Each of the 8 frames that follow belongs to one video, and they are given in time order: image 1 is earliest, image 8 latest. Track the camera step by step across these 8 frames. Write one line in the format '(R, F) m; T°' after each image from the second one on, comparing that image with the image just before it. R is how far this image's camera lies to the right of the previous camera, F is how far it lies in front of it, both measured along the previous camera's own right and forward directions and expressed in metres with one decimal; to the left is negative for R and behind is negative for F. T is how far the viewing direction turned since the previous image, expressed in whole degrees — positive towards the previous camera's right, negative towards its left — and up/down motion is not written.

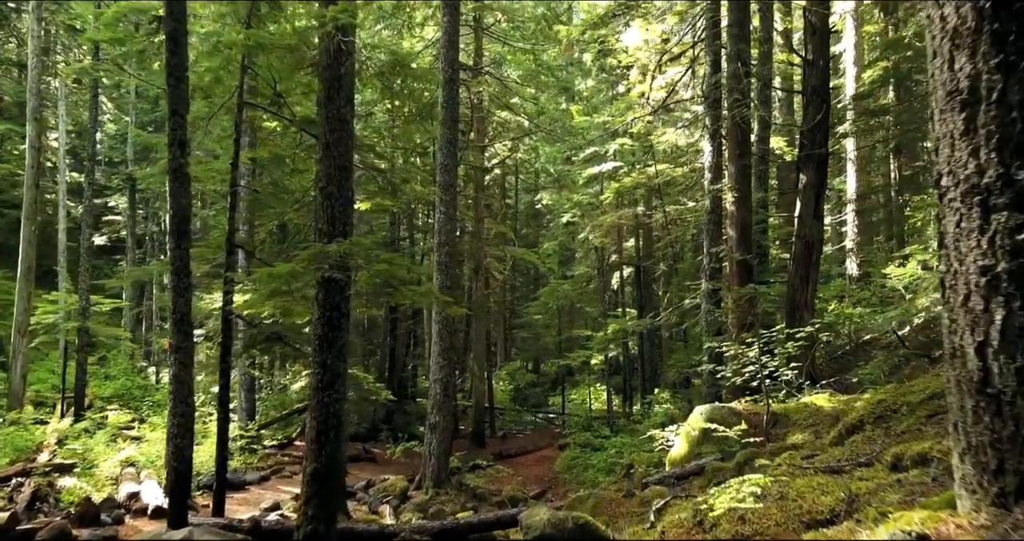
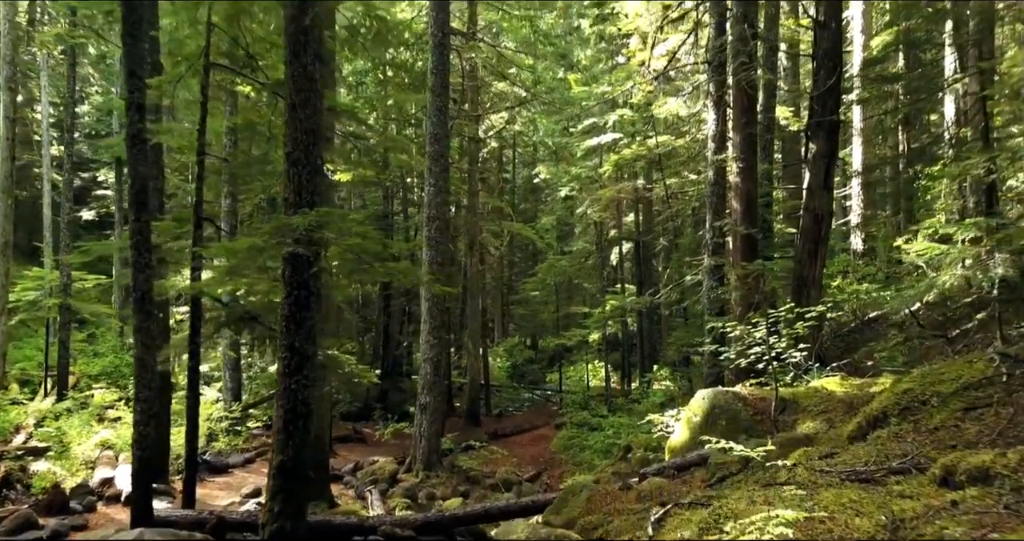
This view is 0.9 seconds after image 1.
(+0.1, +0.6) m; 0°
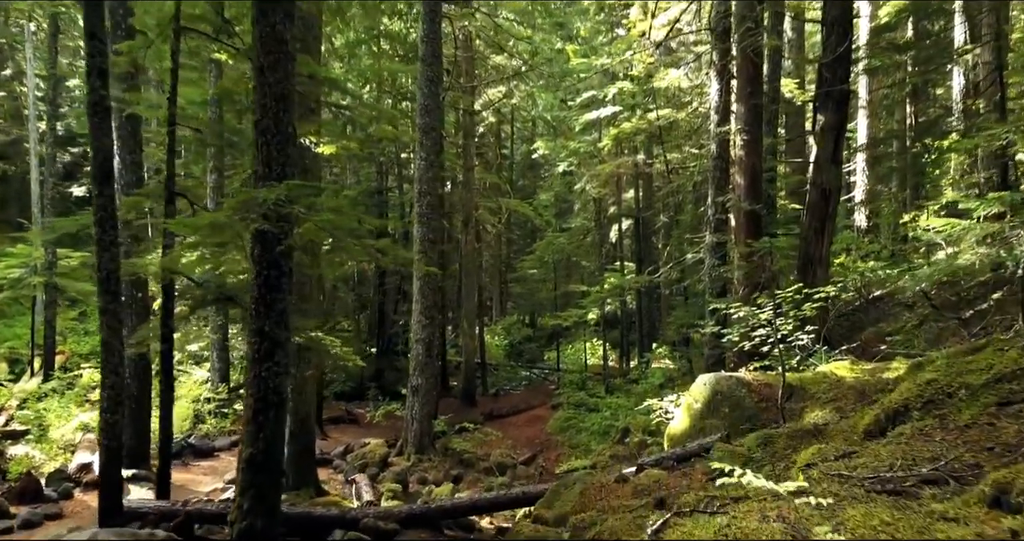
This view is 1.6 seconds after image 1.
(+0.1, +0.4) m; 0°
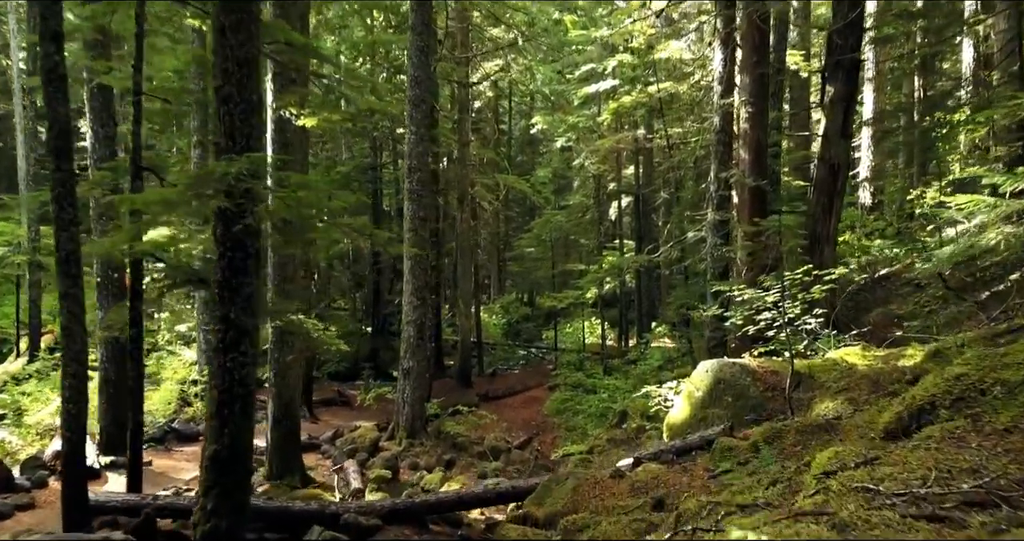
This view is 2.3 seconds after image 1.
(+0.1, +0.4) m; 0°
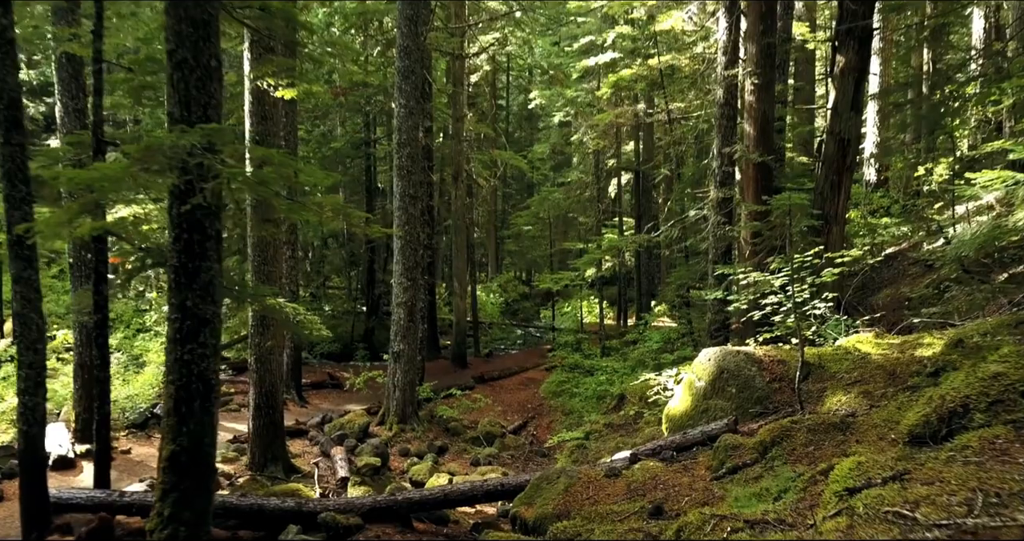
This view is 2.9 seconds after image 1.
(+0.1, +0.4) m; 0°
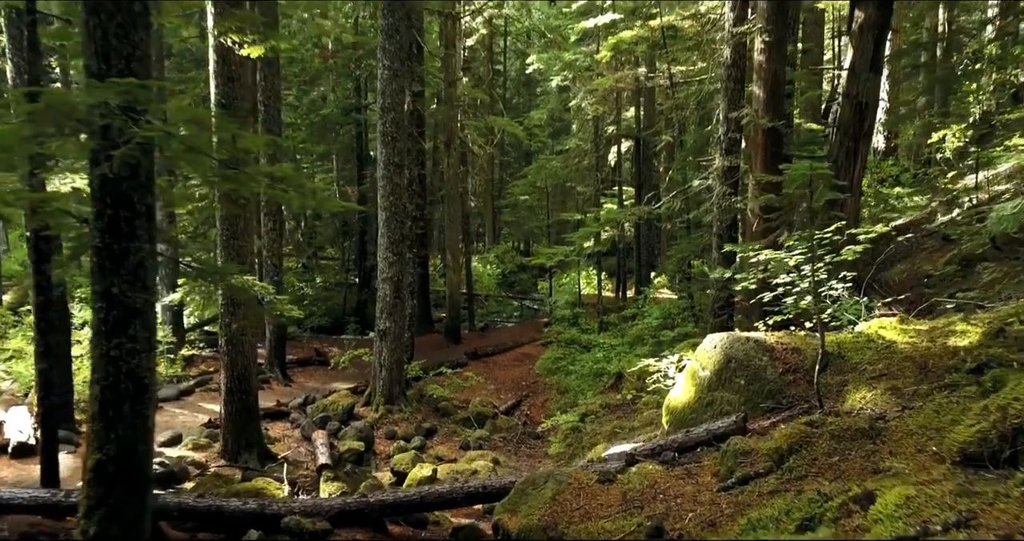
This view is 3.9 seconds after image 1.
(+0.1, +0.6) m; 0°
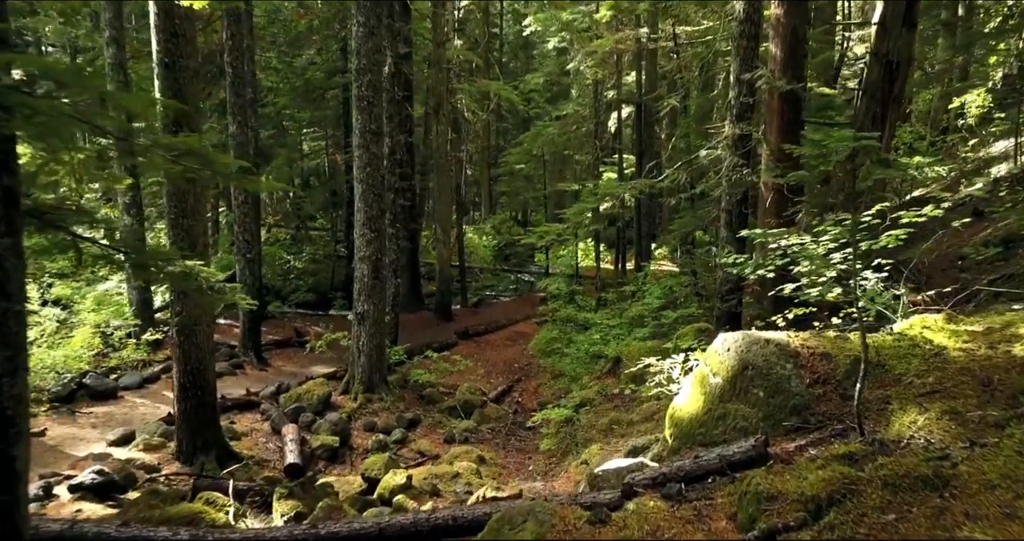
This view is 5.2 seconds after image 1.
(+0.2, +0.9) m; 0°
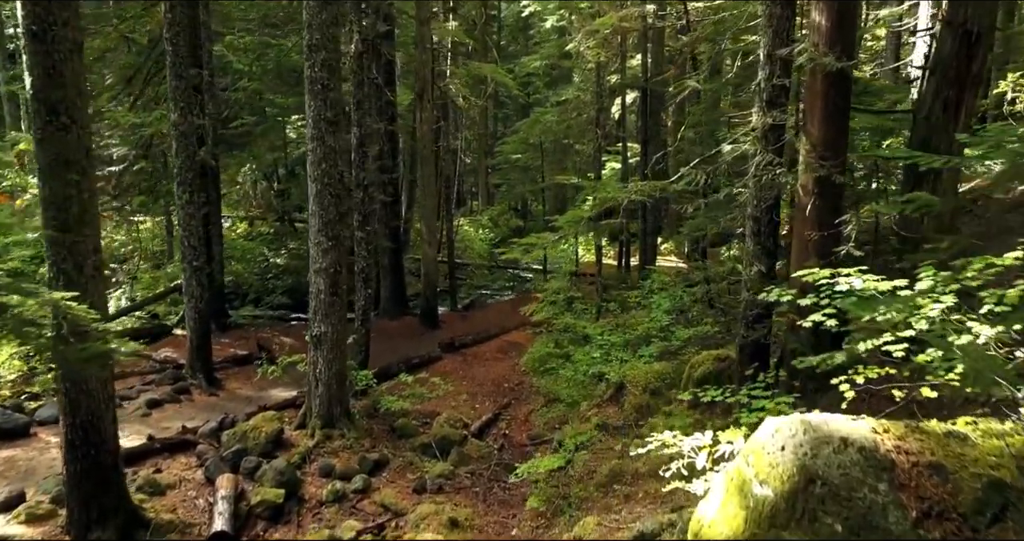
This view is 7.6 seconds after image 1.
(+0.2, +1.6) m; 0°
